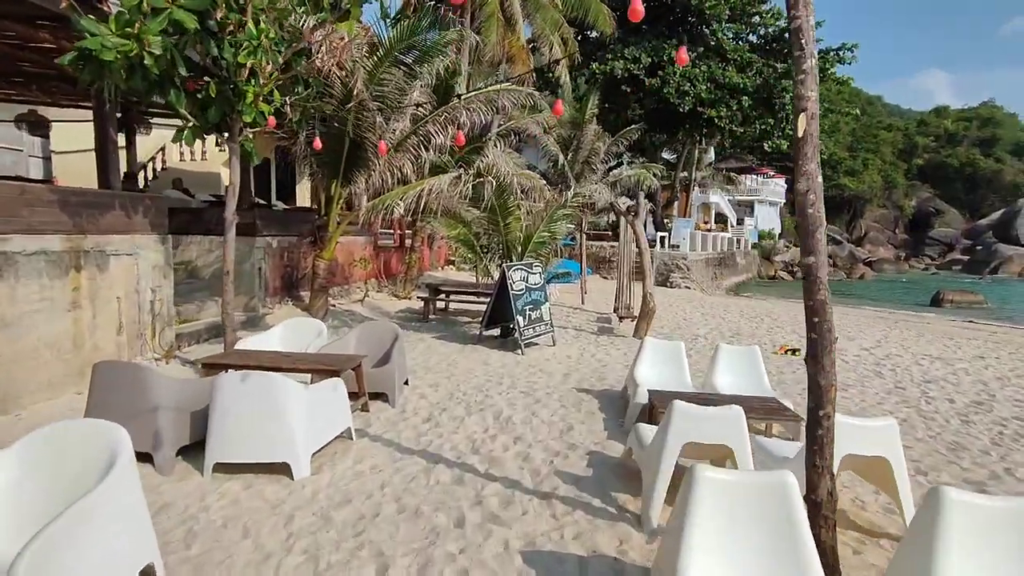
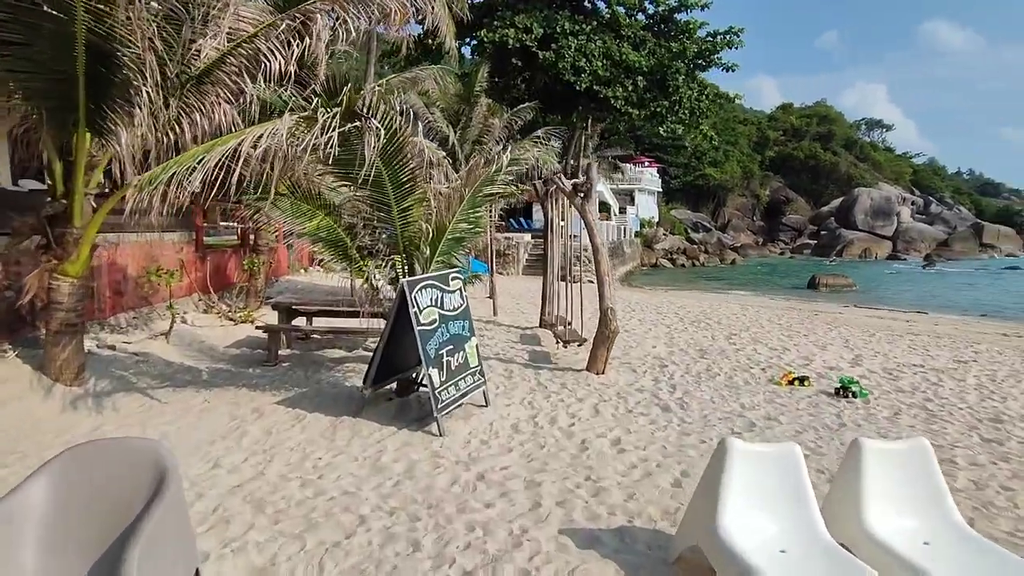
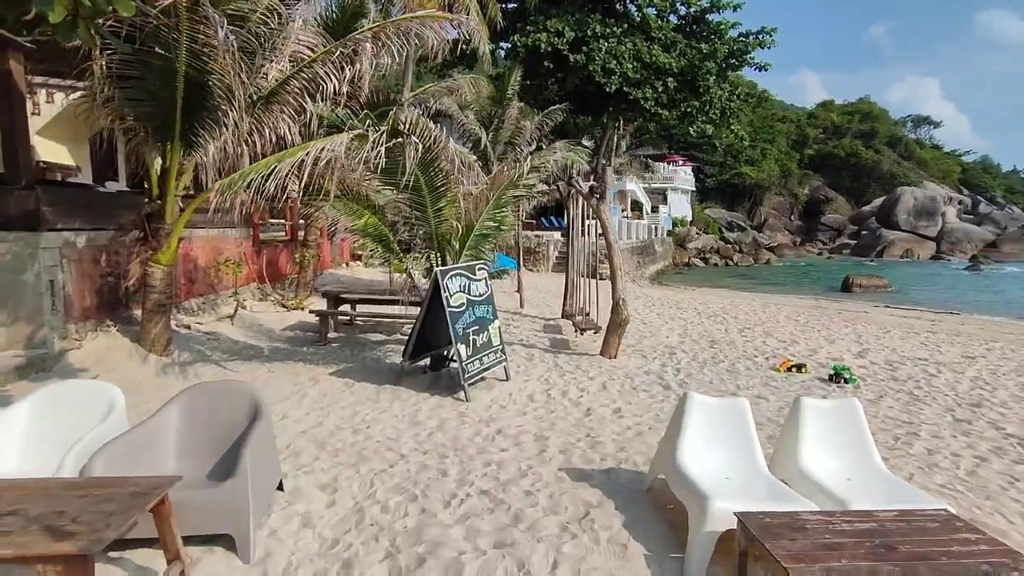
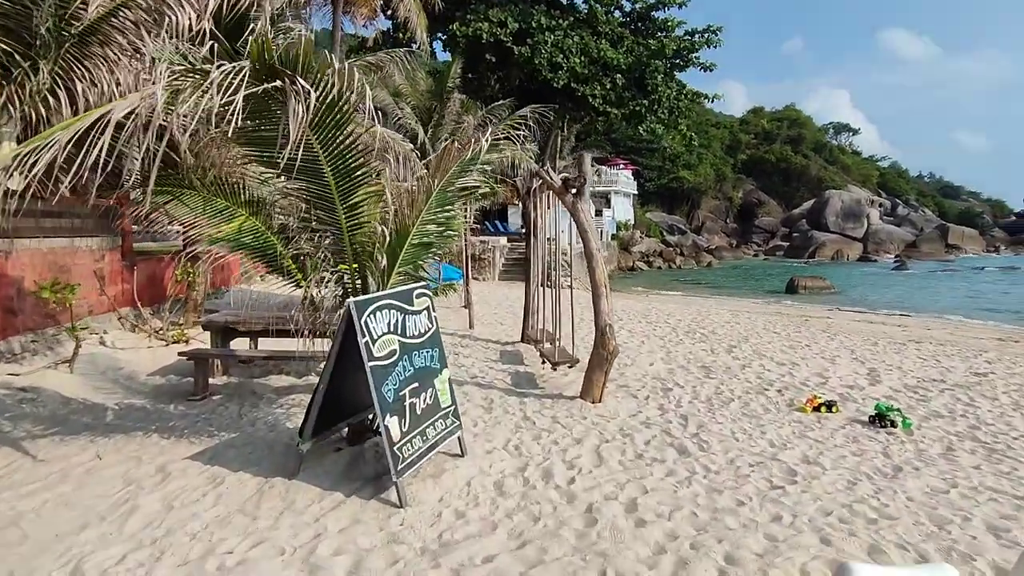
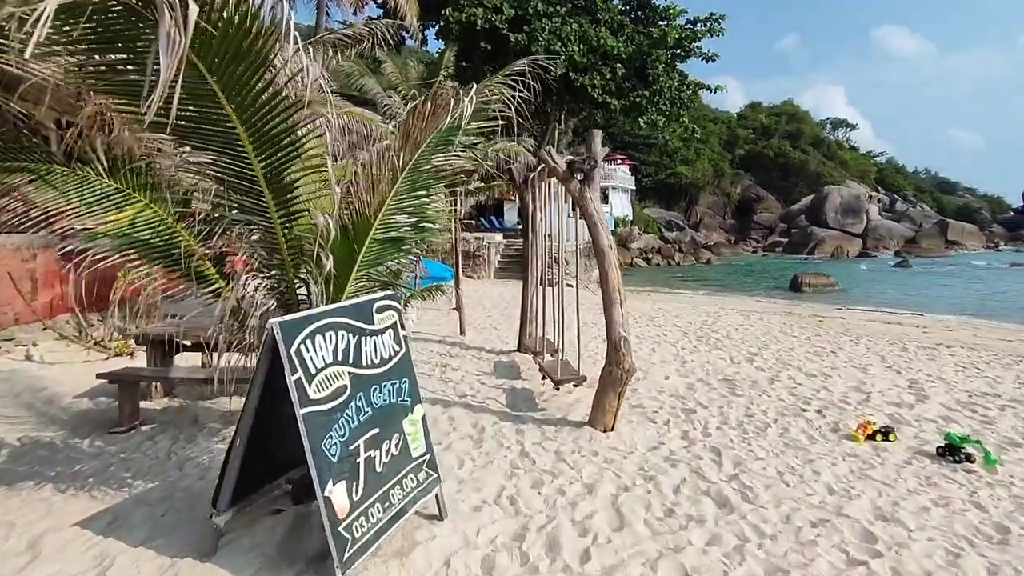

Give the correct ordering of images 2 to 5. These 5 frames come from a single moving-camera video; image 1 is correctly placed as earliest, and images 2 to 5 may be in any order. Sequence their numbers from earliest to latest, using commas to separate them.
3, 2, 4, 5
